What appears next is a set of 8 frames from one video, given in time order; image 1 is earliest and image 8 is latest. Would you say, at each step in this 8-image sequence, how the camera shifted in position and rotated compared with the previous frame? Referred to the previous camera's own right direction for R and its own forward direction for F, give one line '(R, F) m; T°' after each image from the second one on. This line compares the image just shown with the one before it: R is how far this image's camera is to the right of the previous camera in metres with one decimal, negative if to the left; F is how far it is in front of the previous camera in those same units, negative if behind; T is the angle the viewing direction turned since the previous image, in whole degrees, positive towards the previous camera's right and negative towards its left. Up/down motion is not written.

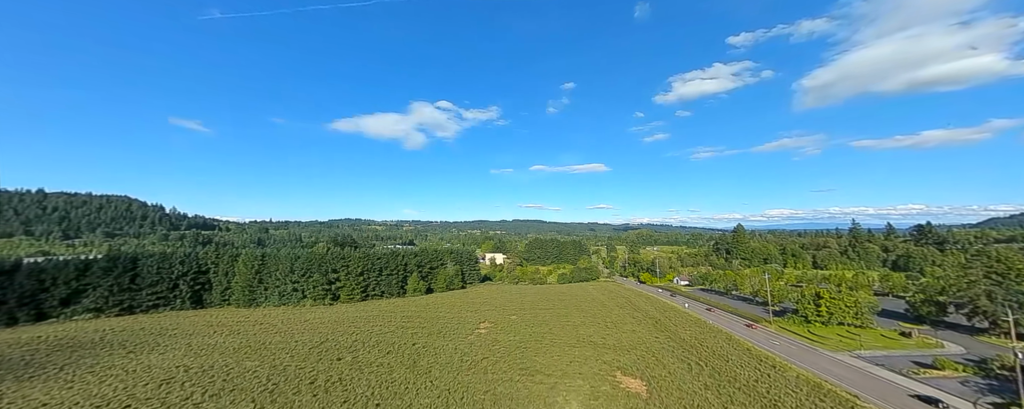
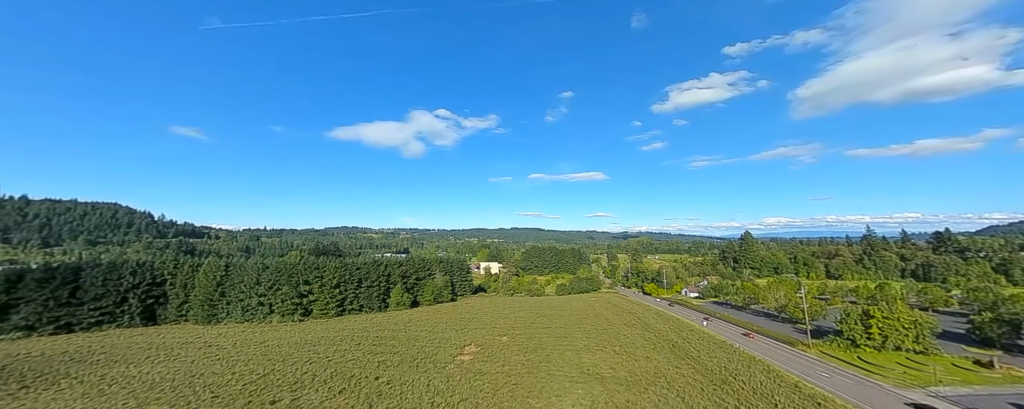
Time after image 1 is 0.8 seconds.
(+0.7, +5.1) m; 0°
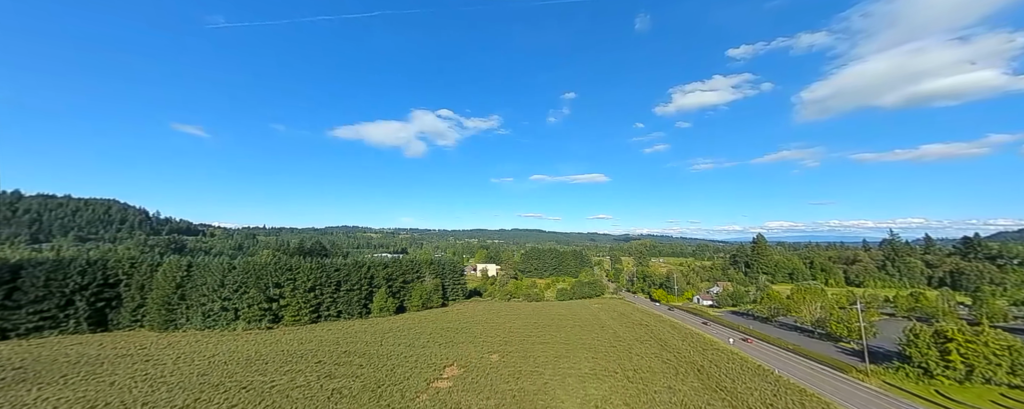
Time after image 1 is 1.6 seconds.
(+0.7, +5.1) m; 0°
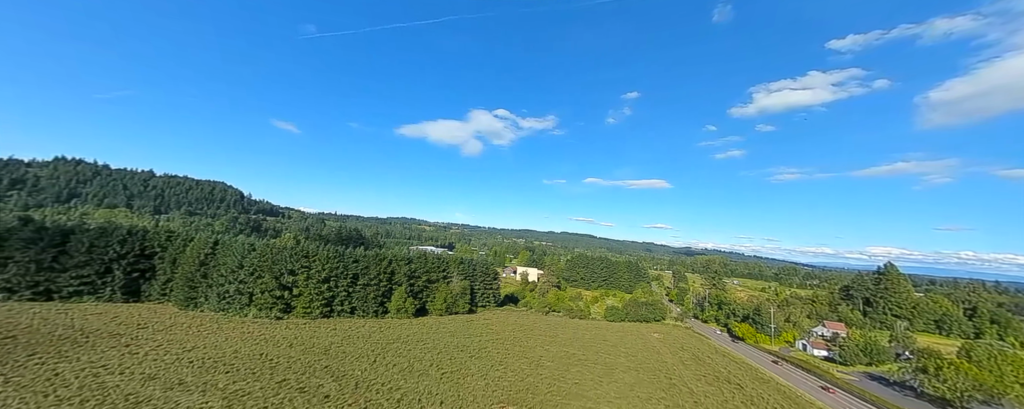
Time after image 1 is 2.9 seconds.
(+1.1, +8.4) m; -9°
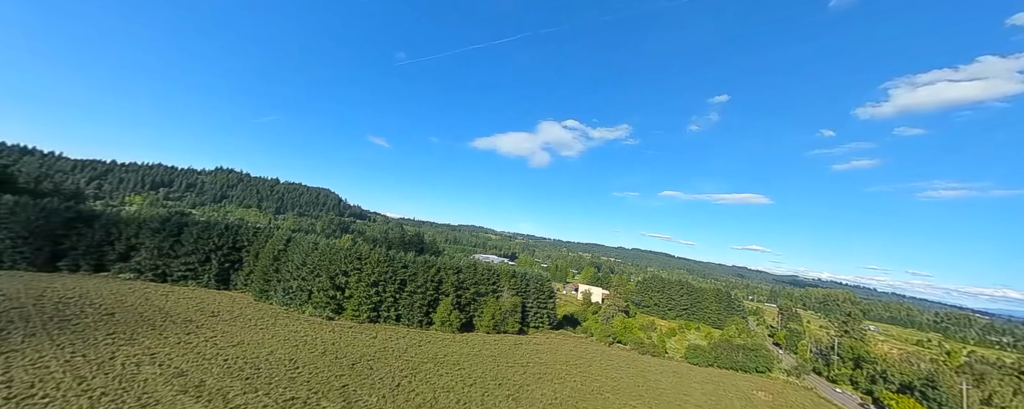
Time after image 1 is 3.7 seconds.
(+1.3, +4.9) m; -13°
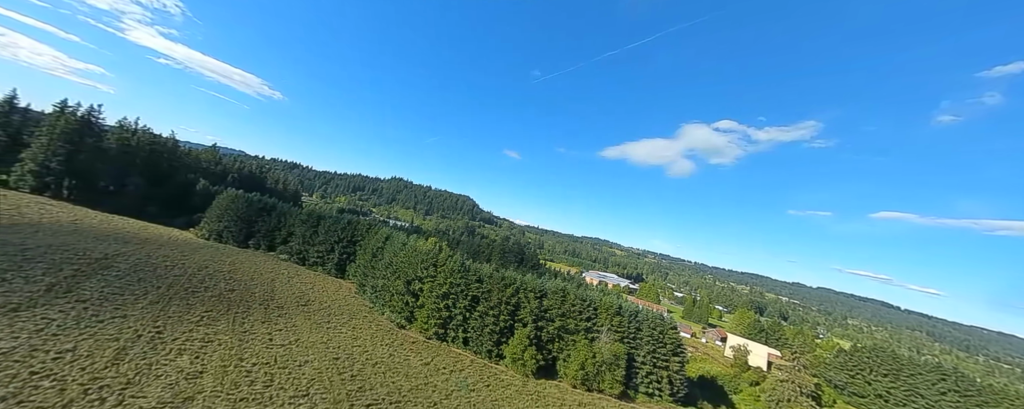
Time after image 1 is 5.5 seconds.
(+2.5, +10.0) m; -23°
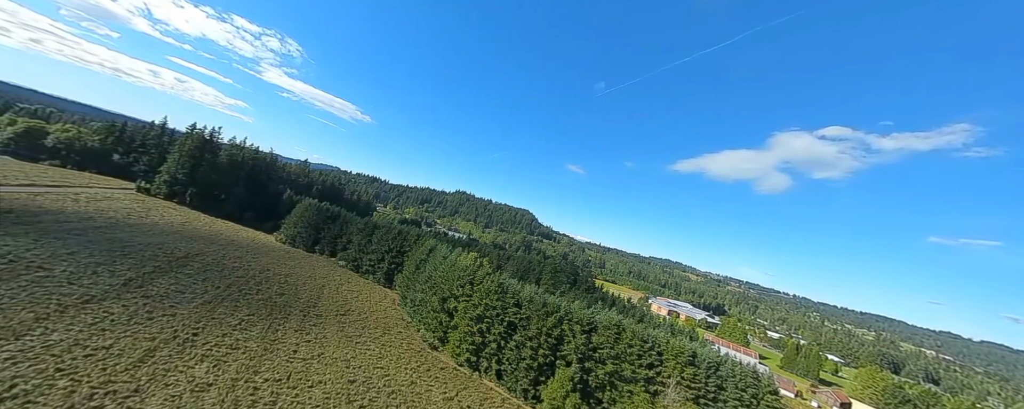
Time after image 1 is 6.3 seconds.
(+1.5, +4.1) m; -11°
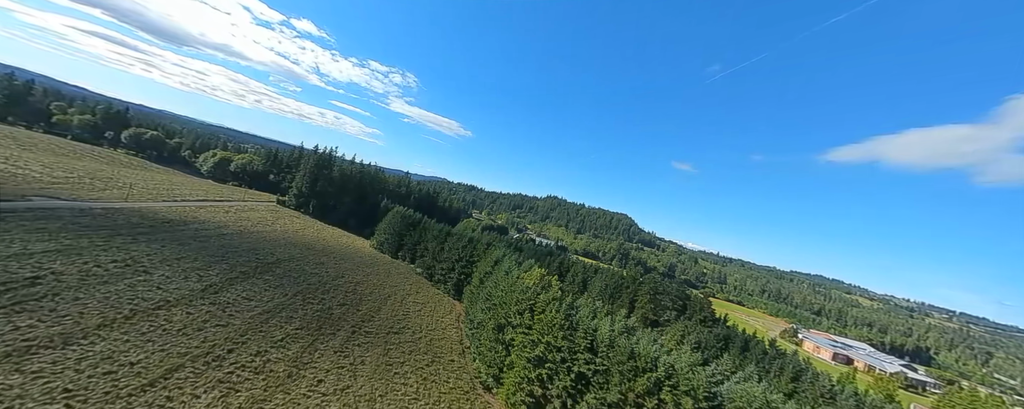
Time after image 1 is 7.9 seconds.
(+1.8, +7.7) m; -17°
